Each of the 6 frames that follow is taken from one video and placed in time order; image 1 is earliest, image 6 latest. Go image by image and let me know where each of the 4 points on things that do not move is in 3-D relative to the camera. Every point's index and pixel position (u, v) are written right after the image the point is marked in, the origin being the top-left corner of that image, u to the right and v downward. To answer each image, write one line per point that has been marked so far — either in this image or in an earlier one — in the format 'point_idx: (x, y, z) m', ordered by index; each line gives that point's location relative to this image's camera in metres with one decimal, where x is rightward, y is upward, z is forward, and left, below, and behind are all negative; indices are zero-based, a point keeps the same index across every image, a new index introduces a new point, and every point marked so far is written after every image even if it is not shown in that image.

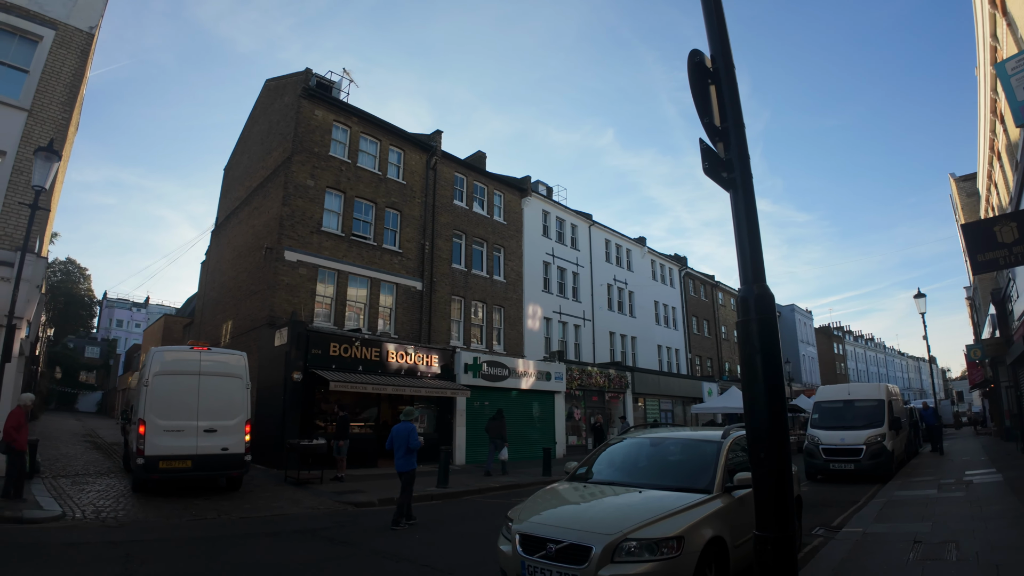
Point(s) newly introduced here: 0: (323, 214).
0: (-6.5, +2.6, +20.6) m
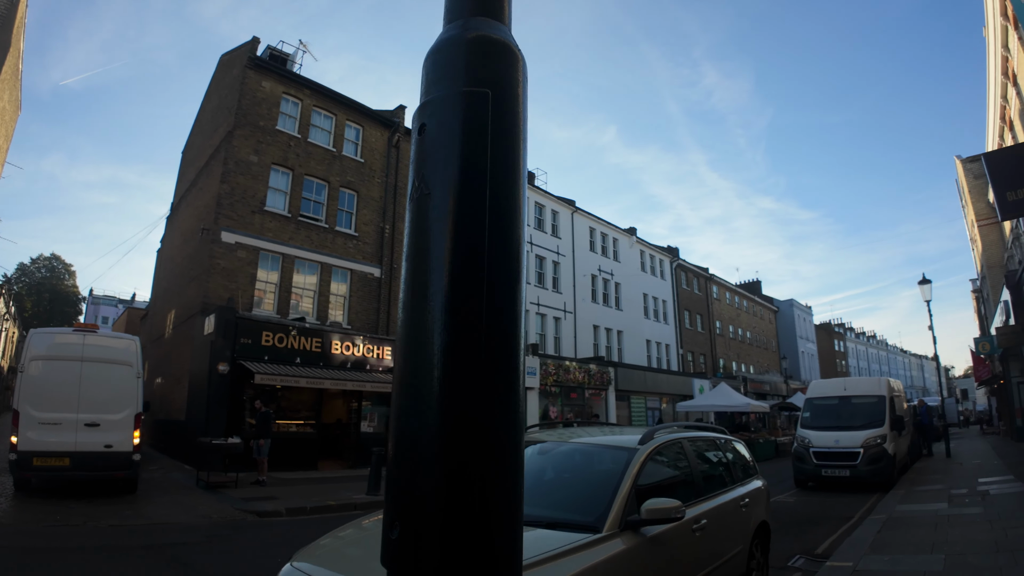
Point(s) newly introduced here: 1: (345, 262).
0: (-7.7, +3.0, +18.8) m
1: (-5.8, +0.9, +20.0) m
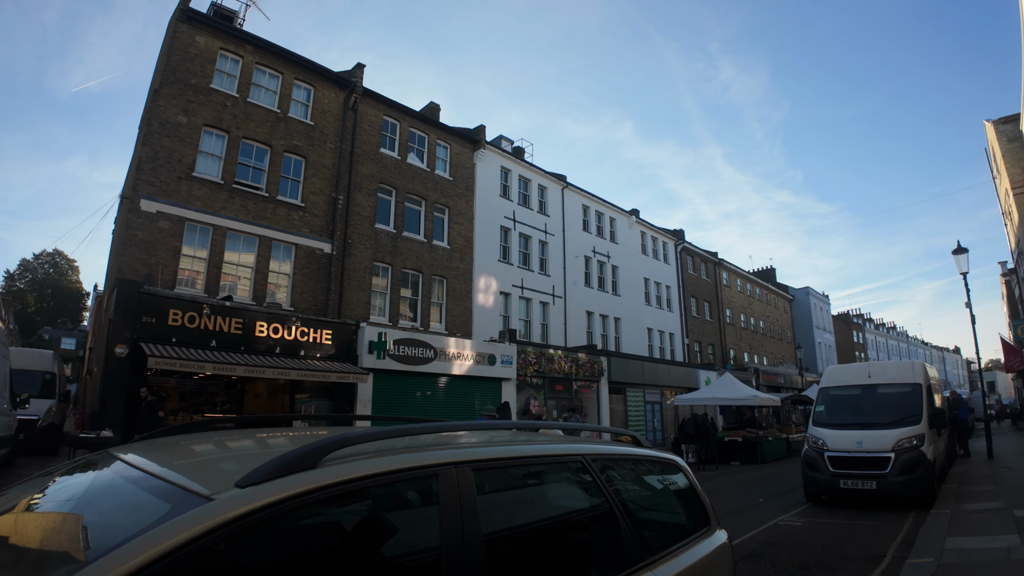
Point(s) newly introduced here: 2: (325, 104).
0: (-8.7, +3.7, +16.5) m
1: (-6.7, +1.6, +17.6) m
2: (-6.1, +6.0, +19.4) m
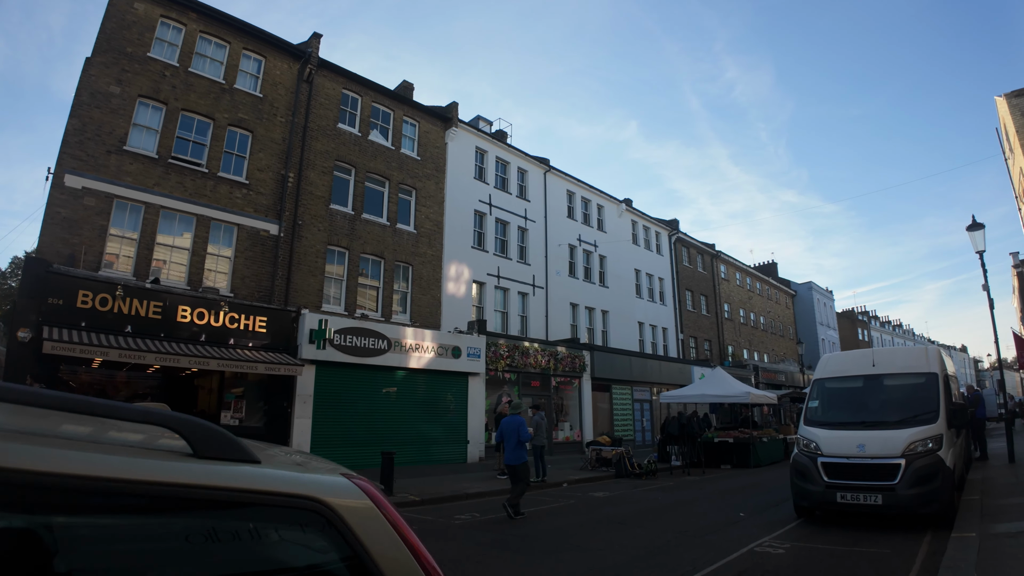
0: (-9.6, +4.0, +14.9) m
1: (-7.7, +2.0, +16.0) m
2: (-7.0, +6.4, +17.7) m
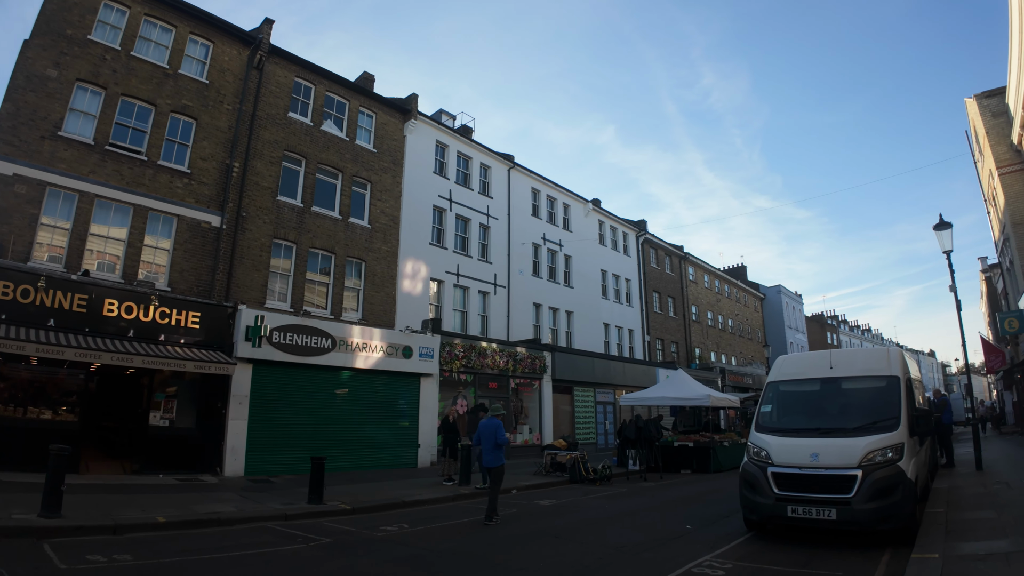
0: (-10.8, +4.2, +13.8) m
1: (-8.8, +2.1, +14.9) m
2: (-8.3, +6.5, +16.8) m
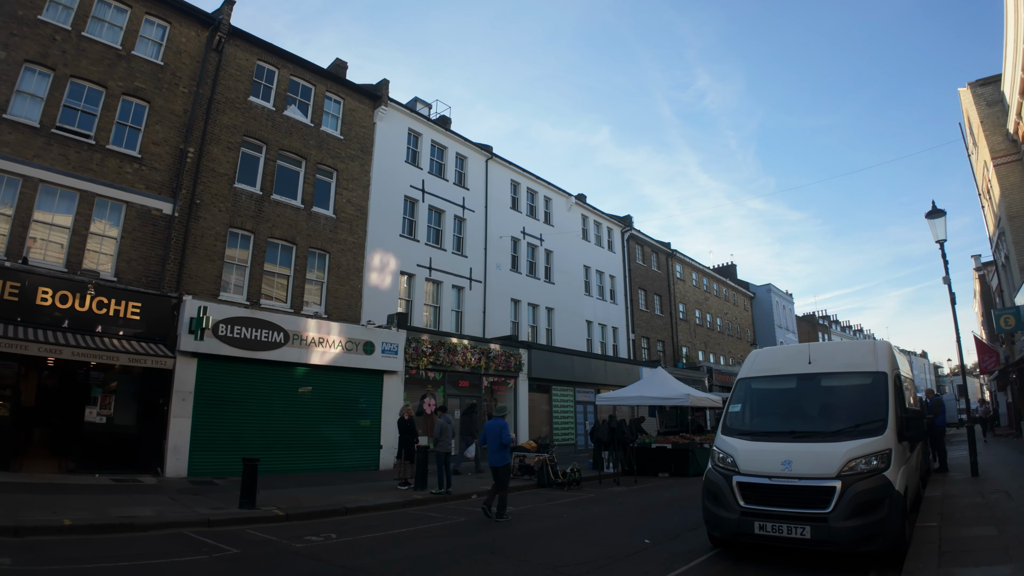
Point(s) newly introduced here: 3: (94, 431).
0: (-11.5, +4.4, +12.8) m
1: (-9.6, +2.3, +14.0) m
2: (-9.1, +6.8, +15.8) m
3: (-9.0, -3.1, +12.4) m
